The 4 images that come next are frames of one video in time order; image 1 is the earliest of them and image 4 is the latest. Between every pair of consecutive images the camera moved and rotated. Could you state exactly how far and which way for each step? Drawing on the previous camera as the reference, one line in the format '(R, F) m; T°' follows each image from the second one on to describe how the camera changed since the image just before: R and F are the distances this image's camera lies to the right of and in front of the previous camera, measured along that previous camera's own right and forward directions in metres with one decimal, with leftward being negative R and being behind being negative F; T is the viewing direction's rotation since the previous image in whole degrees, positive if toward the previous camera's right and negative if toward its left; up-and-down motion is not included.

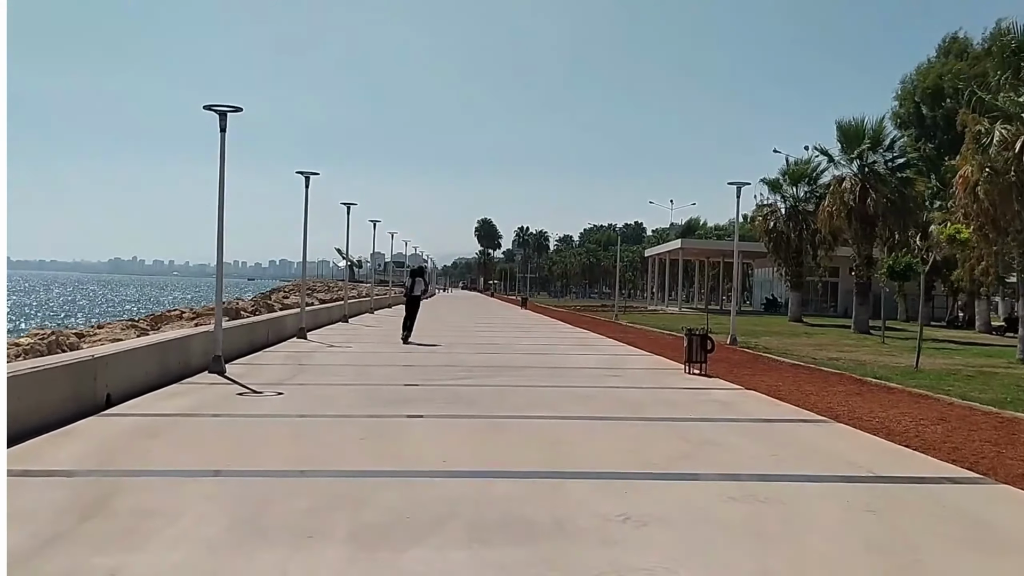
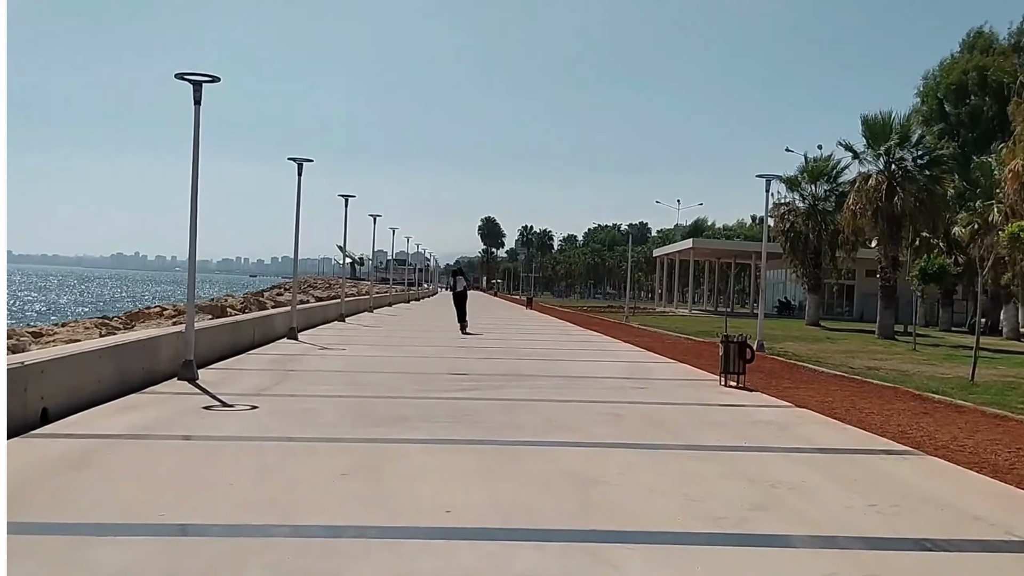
(-0.2, +2.0) m; 0°
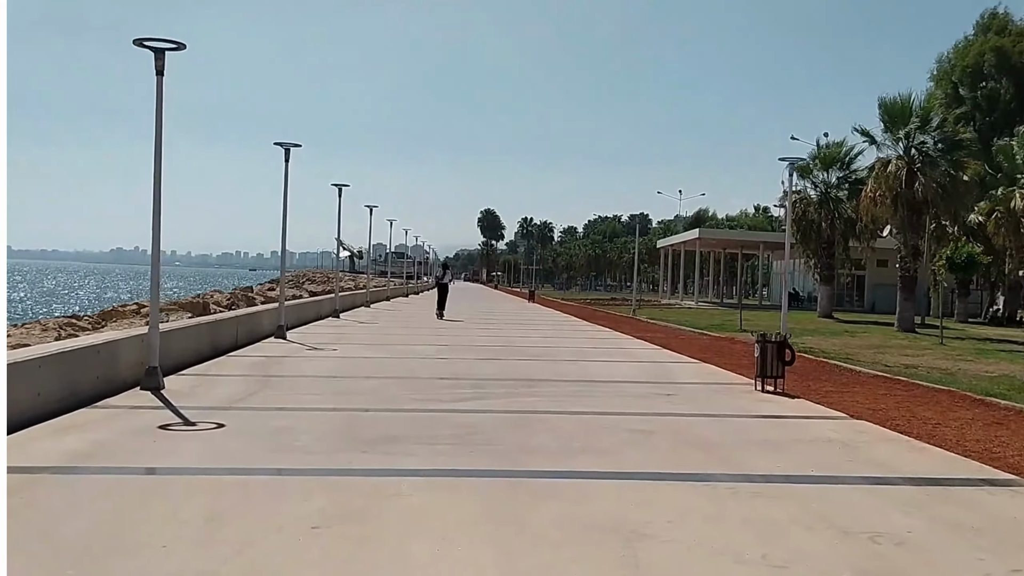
(-0.1, +1.7) m; 0°
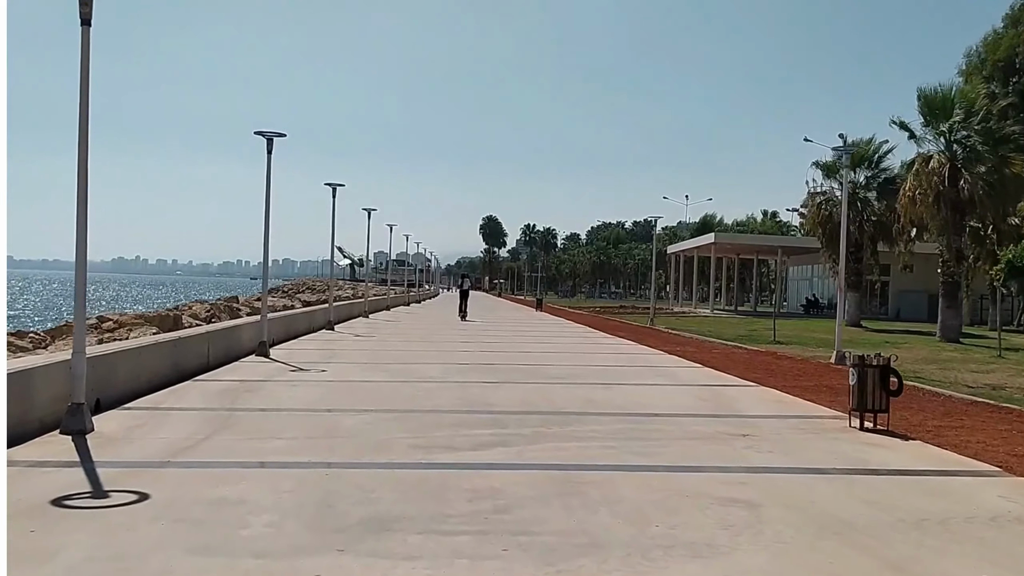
(-0.3, +2.8) m; 0°
